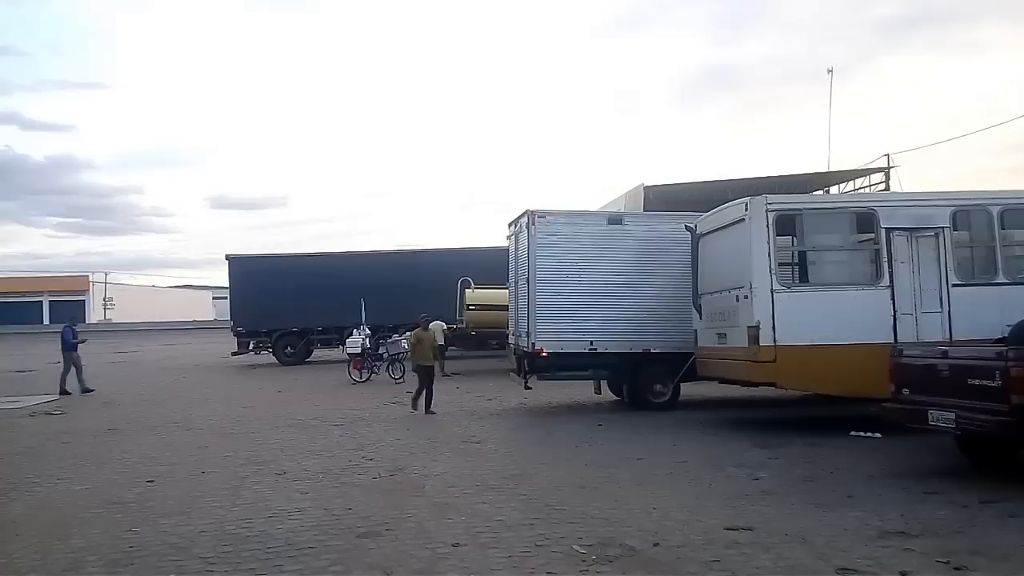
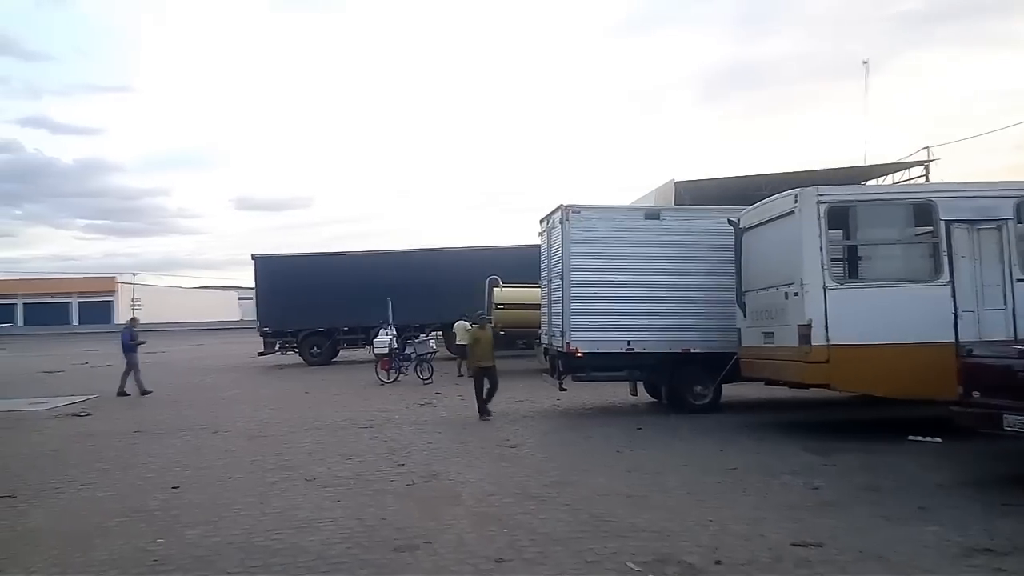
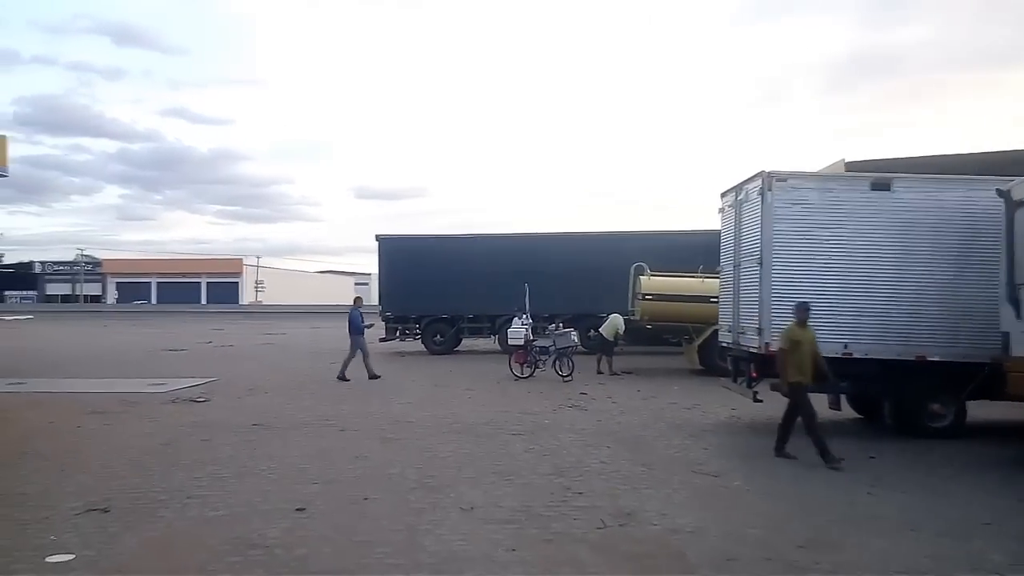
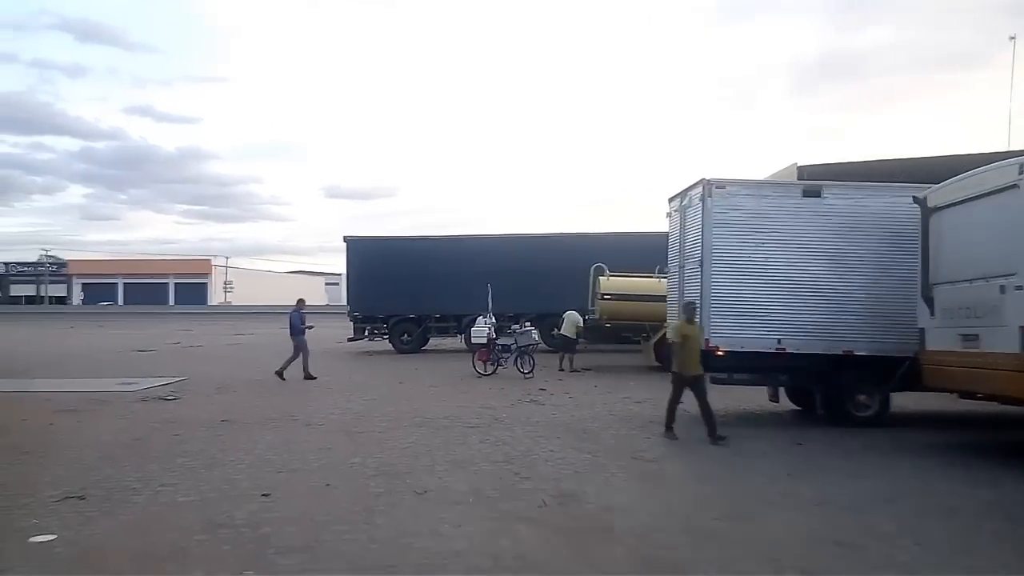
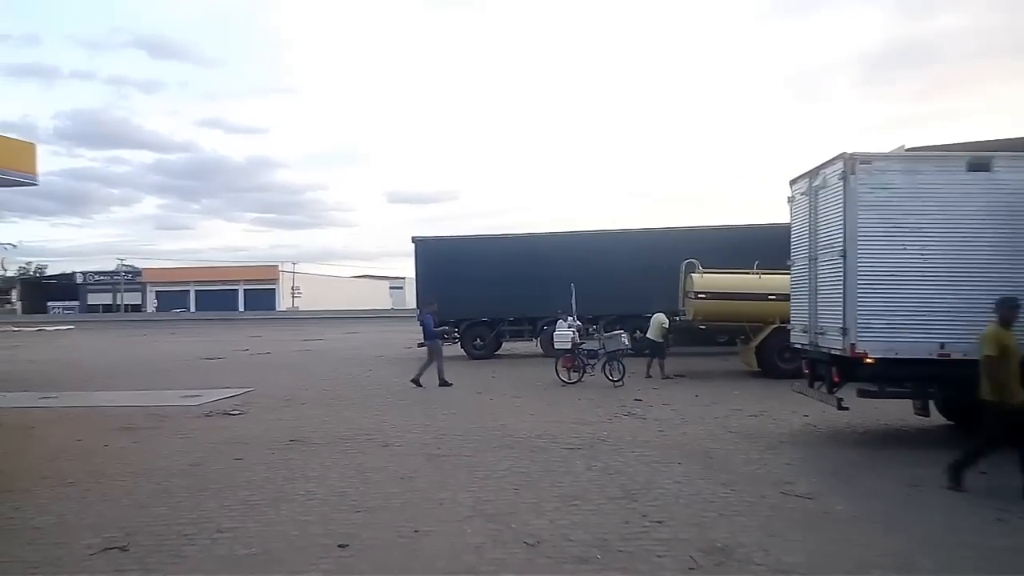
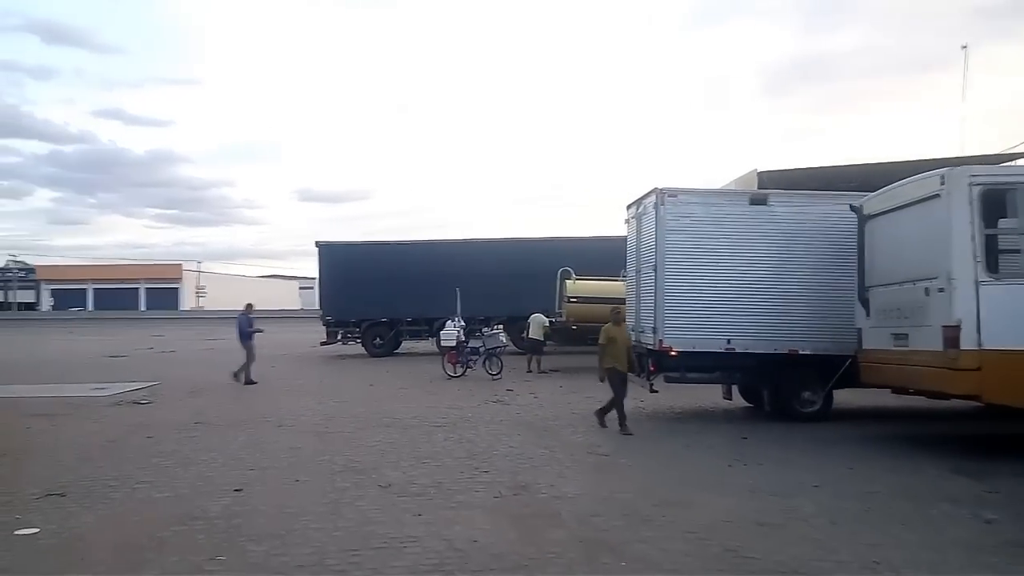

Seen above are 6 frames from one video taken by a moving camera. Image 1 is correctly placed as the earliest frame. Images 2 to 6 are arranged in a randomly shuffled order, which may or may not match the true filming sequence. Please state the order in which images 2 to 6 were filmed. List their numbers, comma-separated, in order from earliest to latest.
2, 6, 4, 3, 5
